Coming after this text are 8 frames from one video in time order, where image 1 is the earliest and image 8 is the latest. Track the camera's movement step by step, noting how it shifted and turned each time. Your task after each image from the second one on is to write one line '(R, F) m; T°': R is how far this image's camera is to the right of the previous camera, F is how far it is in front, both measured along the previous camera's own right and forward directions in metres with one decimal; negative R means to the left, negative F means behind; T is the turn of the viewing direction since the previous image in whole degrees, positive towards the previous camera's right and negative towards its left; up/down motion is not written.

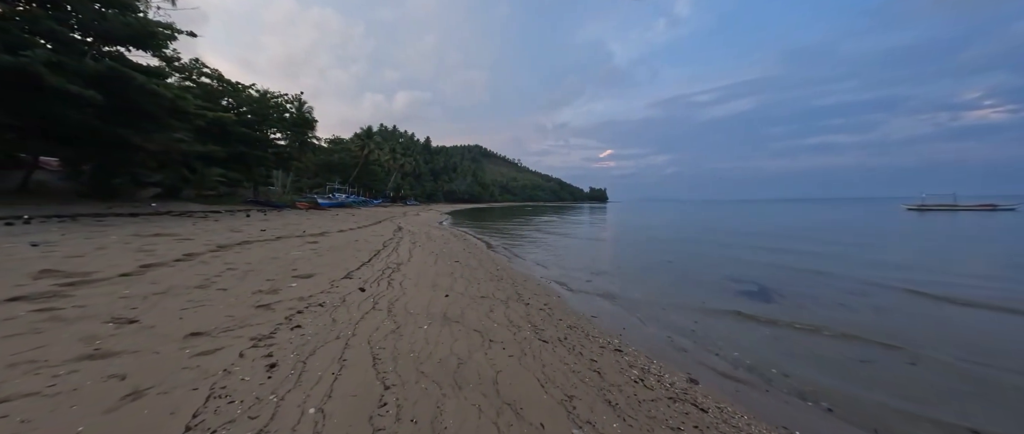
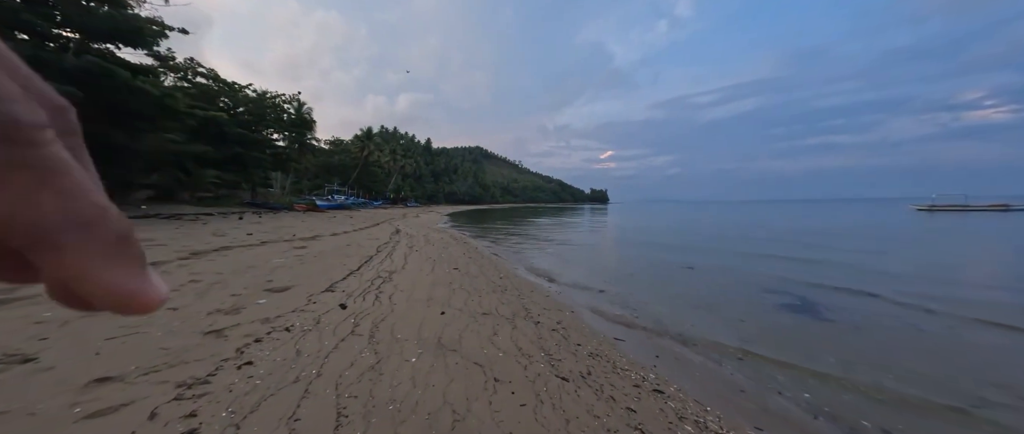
(-0.1, +0.8) m; 0°
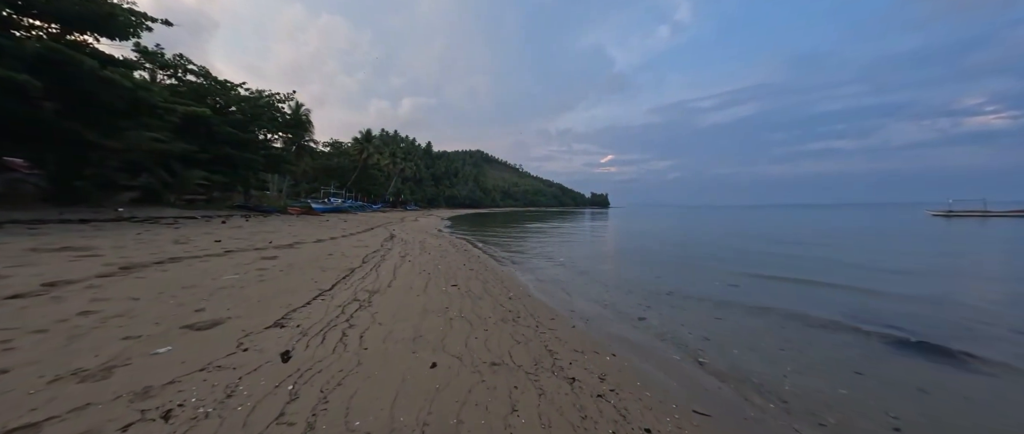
(-0.3, +1.5) m; 0°
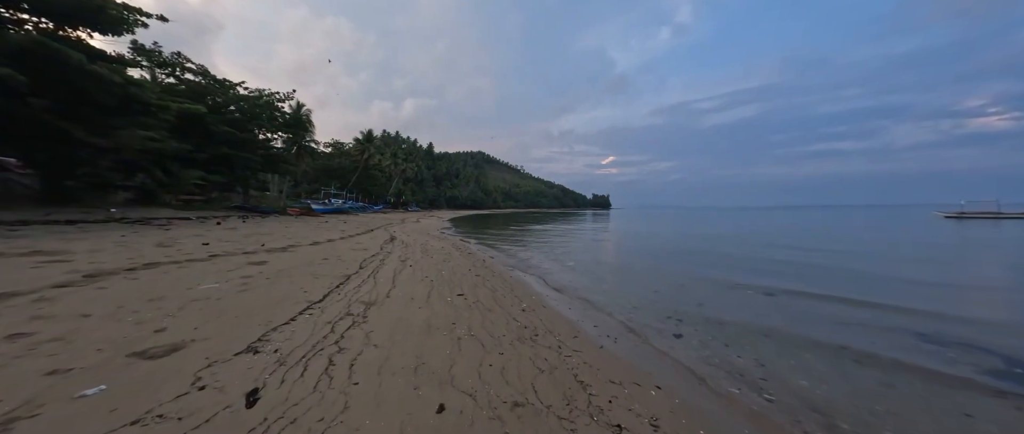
(-0.2, +0.7) m; 0°
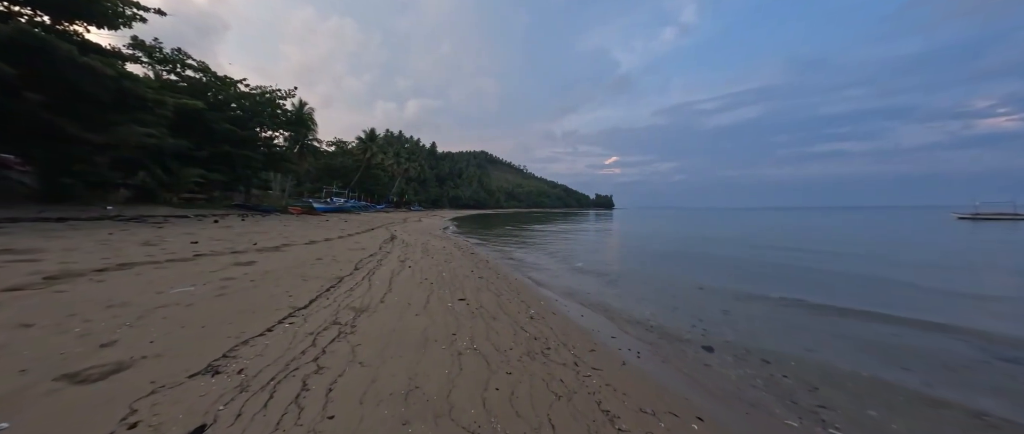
(-0.1, +0.6) m; 0°
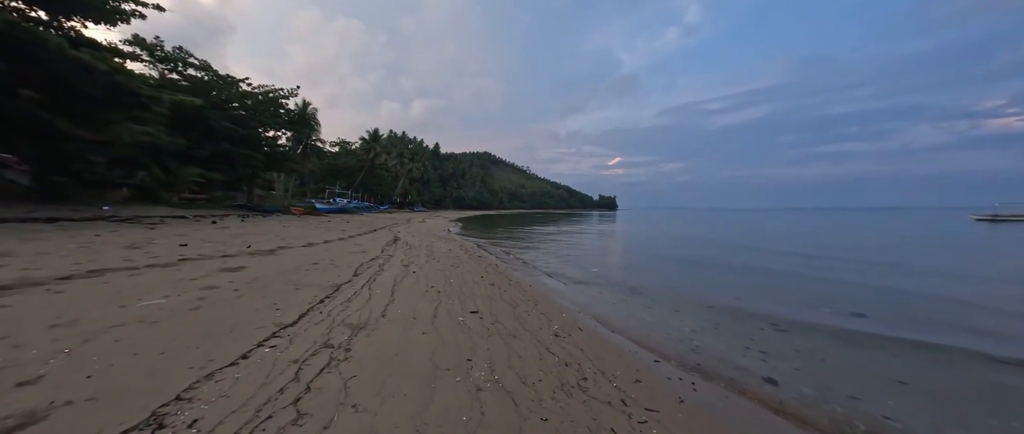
(-0.3, +0.7) m; -1°
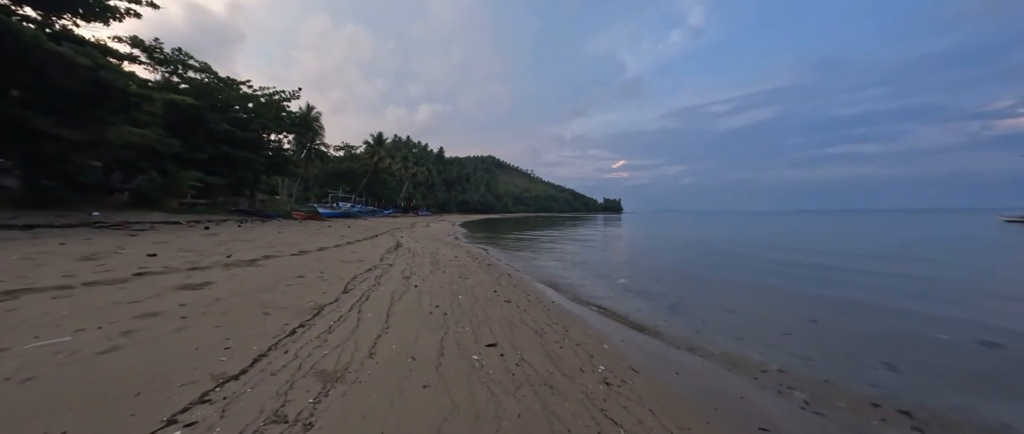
(-0.3, +1.2) m; -1°
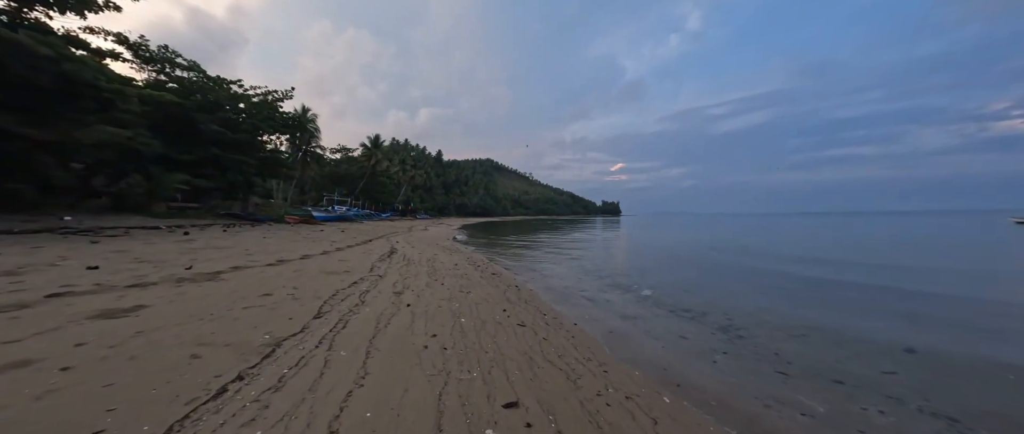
(-0.3, +1.2) m; 0°
